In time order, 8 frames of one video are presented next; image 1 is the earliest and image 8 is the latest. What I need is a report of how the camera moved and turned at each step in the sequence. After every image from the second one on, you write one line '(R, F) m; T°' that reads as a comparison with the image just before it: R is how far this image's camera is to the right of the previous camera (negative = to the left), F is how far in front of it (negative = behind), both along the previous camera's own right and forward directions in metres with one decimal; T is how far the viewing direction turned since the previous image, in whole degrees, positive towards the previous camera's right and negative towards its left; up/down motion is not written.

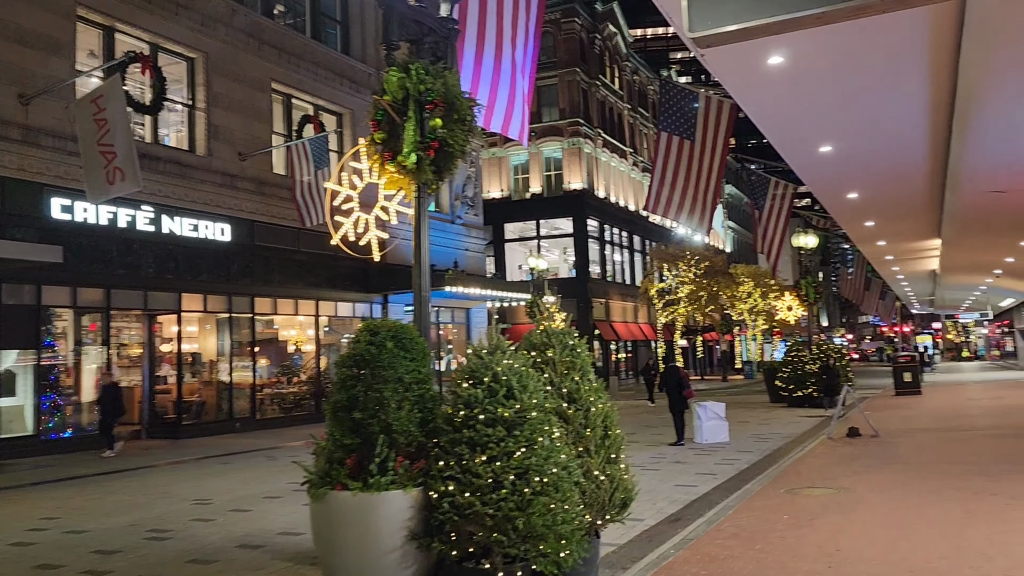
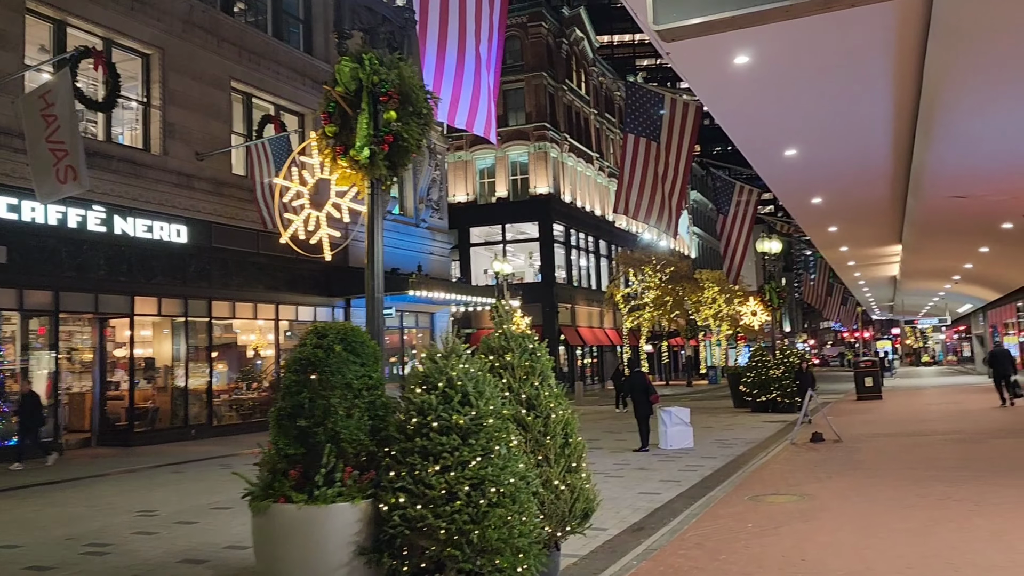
(+0.1, +0.3) m; +2°
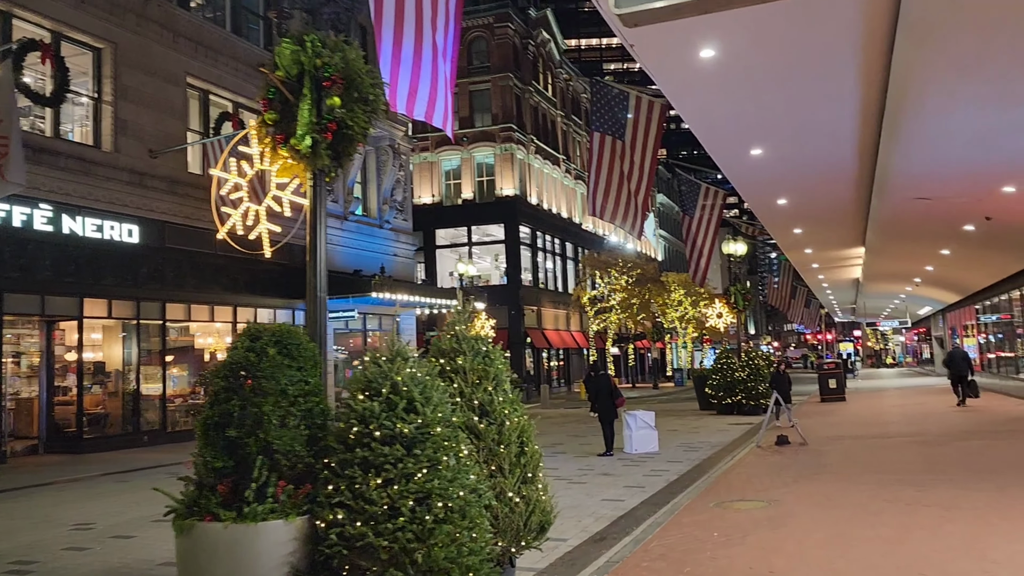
(+0.1, +0.4) m; +2°
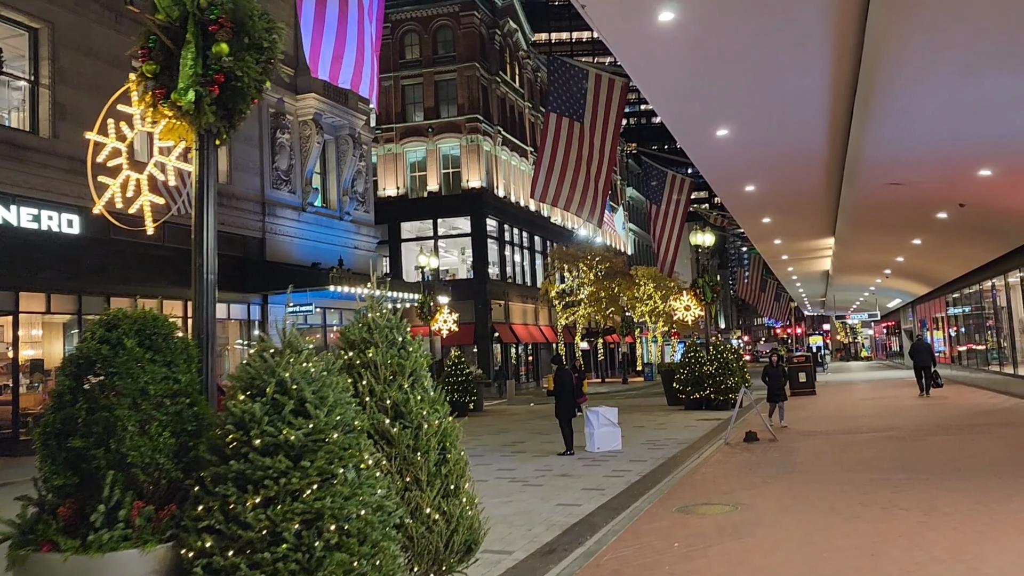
(+0.3, +0.8) m; +2°
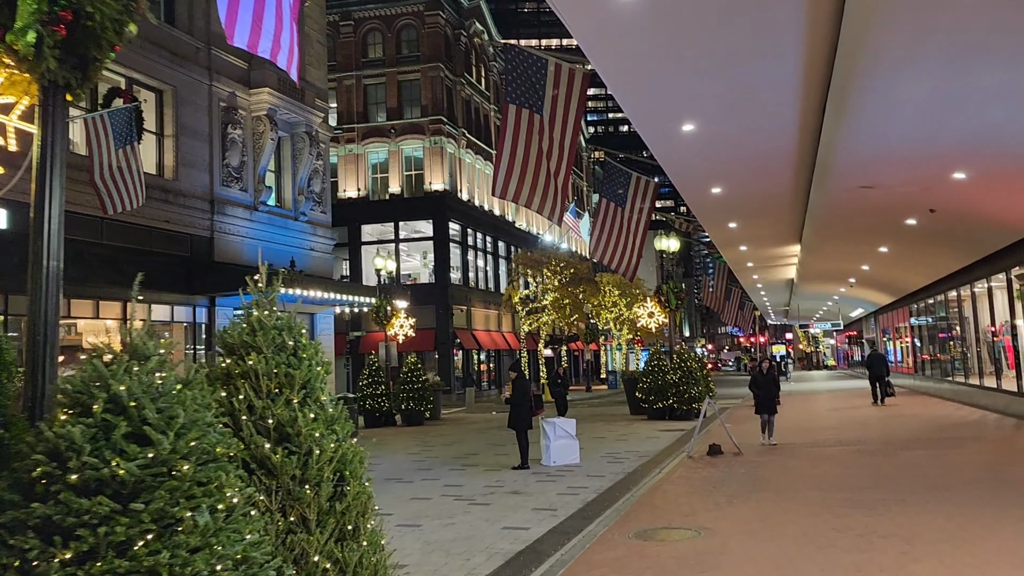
(+0.2, +0.9) m; +2°
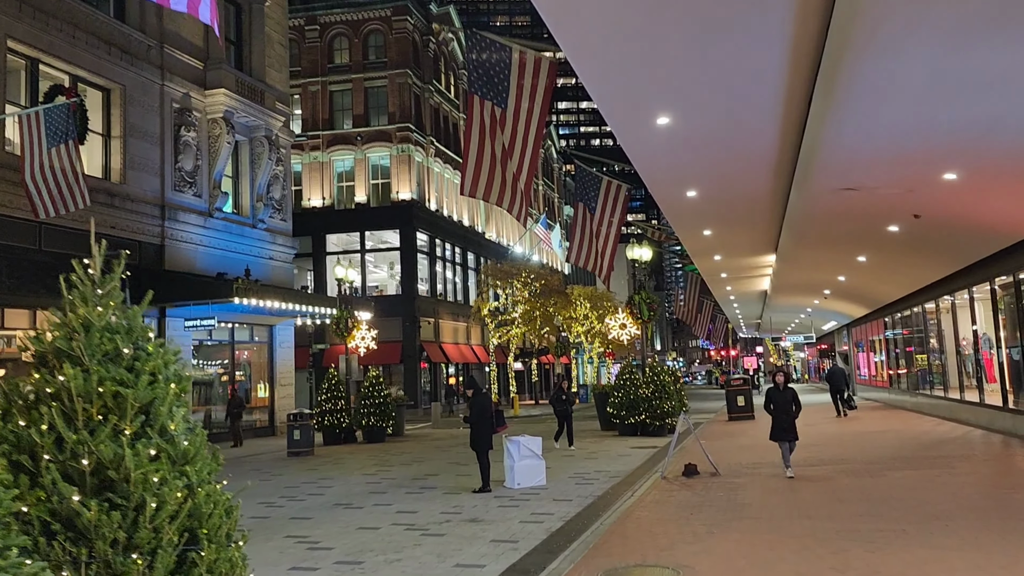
(+0.2, +1.1) m; +2°
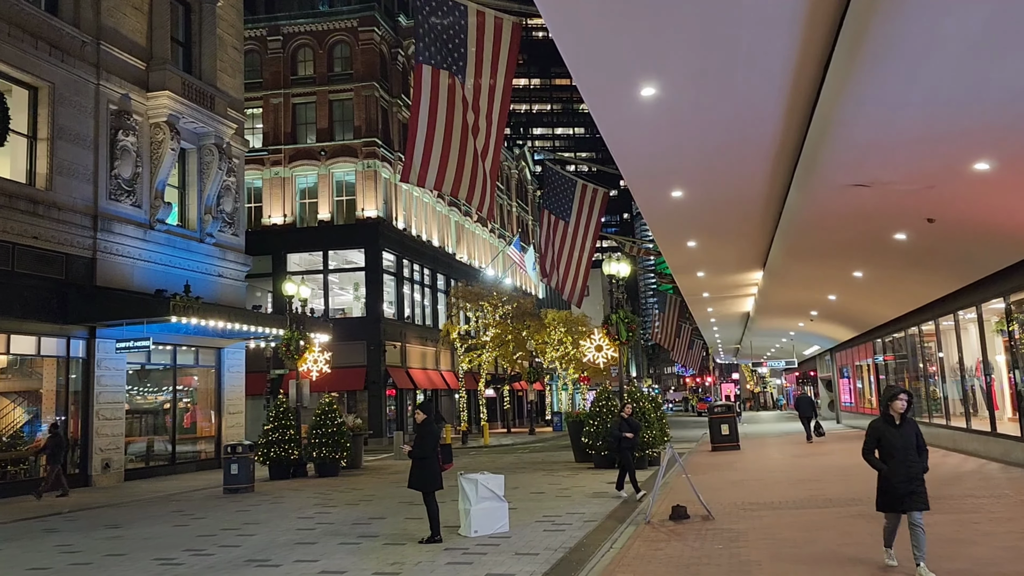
(+0.3, +2.1) m; +2°
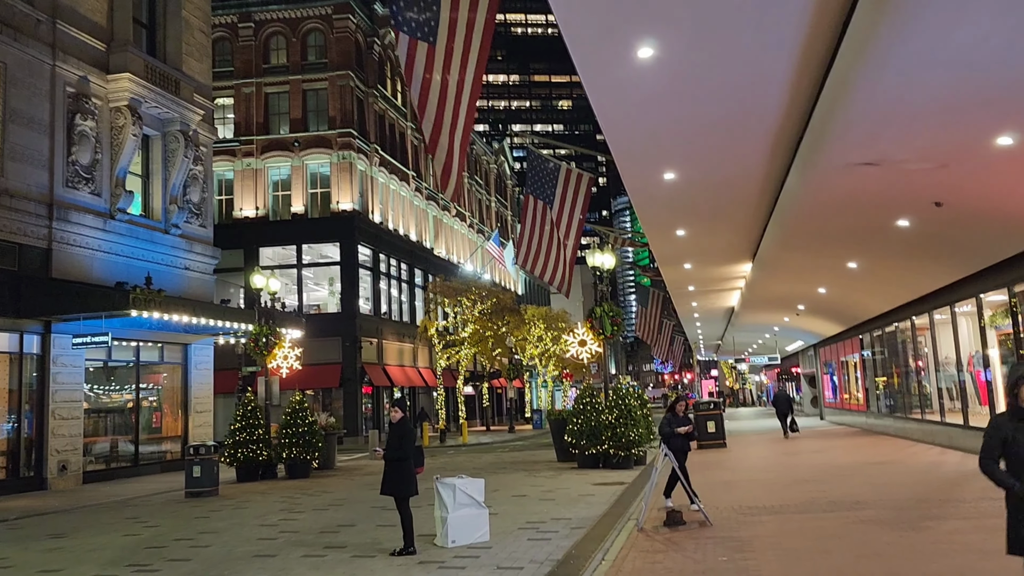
(0.0, +1.0) m; +1°
